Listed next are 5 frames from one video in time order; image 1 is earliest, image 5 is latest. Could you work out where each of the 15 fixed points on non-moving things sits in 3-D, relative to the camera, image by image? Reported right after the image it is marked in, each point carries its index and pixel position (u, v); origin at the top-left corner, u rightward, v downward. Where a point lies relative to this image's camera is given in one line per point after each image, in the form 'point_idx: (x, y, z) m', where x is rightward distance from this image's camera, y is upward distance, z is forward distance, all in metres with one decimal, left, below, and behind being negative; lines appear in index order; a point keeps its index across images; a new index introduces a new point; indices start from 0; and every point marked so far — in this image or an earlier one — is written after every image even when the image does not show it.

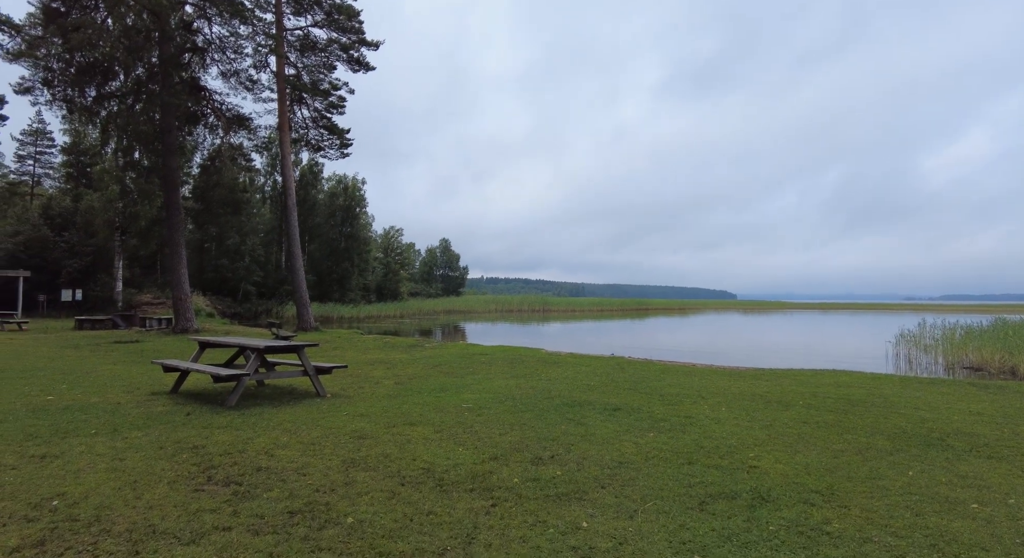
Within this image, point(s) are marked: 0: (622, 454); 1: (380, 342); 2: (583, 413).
0: (+1.1, -1.7, +5.3) m
1: (-4.5, -2.2, +18.8) m
2: (+0.9, -1.7, +7.1) m
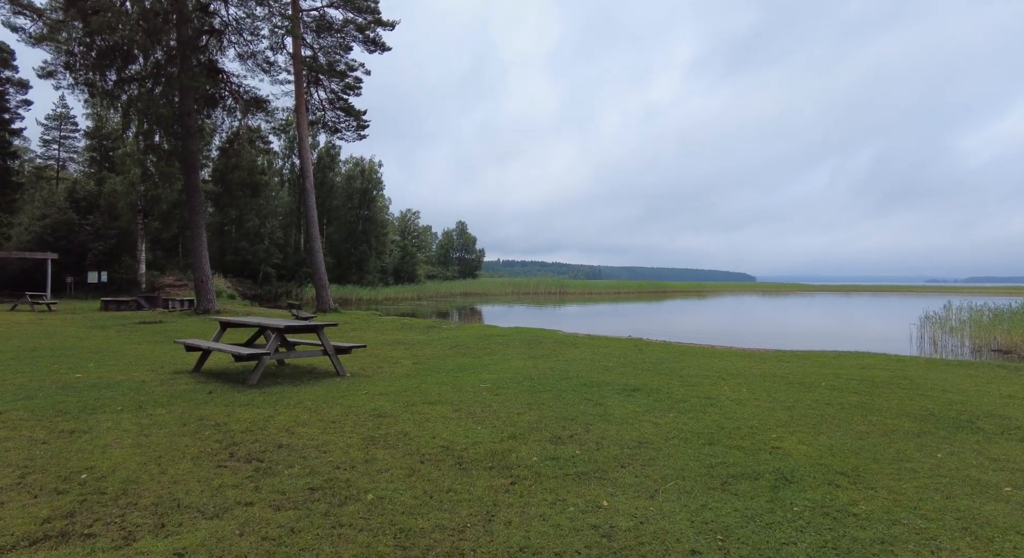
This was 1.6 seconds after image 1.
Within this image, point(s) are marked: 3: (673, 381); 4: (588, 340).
0: (+1.2, -1.5, +5.3) m
1: (-3.9, -1.5, +18.9) m
2: (+1.2, -1.5, +7.1) m
3: (+2.3, -1.5, +7.9) m
4: (+1.8, -1.5, +13.3) m
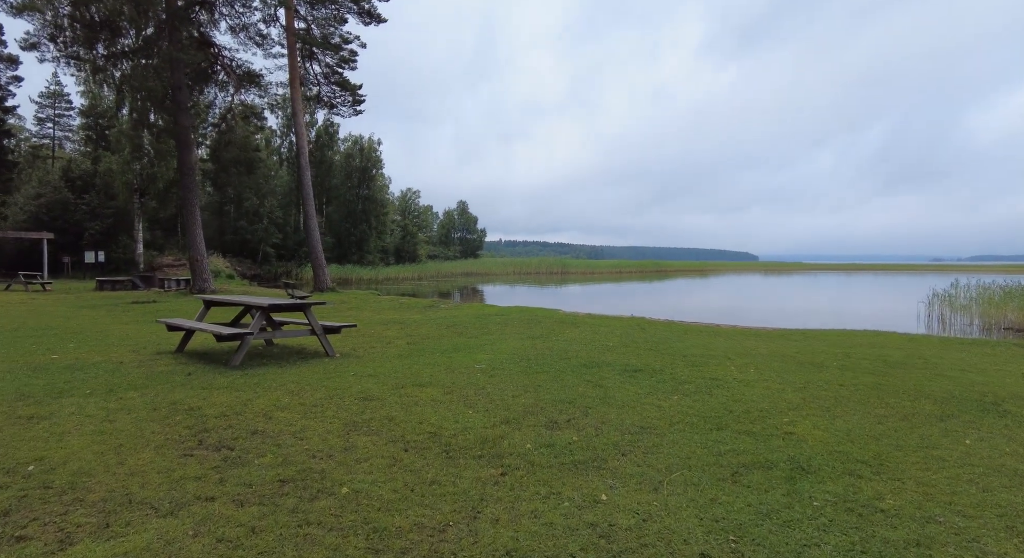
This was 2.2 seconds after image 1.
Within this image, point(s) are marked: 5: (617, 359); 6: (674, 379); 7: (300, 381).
0: (+1.2, -1.2, +4.9) m
1: (-3.9, -0.8, +18.6) m
2: (+1.1, -1.2, +6.8) m
3: (+2.3, -1.1, +7.5) m
4: (+1.8, -1.0, +13.0) m
5: (+1.4, -1.1, +7.6) m
6: (+1.9, -1.2, +6.5) m
7: (-2.4, -1.2, +6.3) m
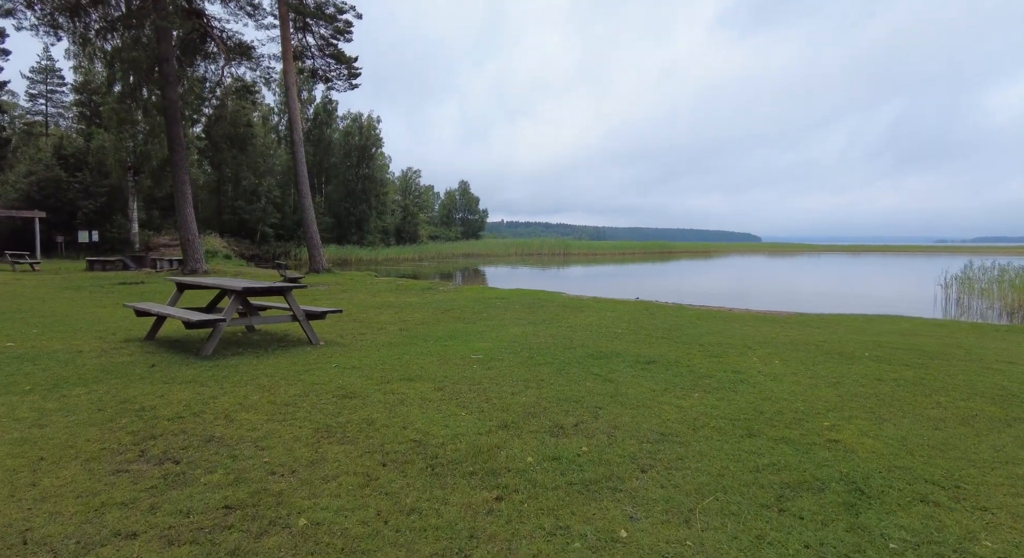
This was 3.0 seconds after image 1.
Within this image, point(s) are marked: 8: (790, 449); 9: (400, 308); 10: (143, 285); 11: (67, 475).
0: (+1.2, -1.1, +4.3) m
1: (-3.9, -0.2, +17.9) m
2: (+1.1, -1.0, +6.1) m
3: (+2.3, -0.9, +6.9) m
4: (+1.8, -0.5, +12.3) m
5: (+1.5, -0.9, +7.0) m
6: (+1.9, -1.0, +5.8) m
7: (-2.4, -1.0, +5.6) m
8: (+1.9, -1.2, +3.8) m
9: (-2.4, -0.6, +11.6) m
10: (-10.5, -0.2, +15.7) m
11: (-2.5, -1.1, +3.1) m
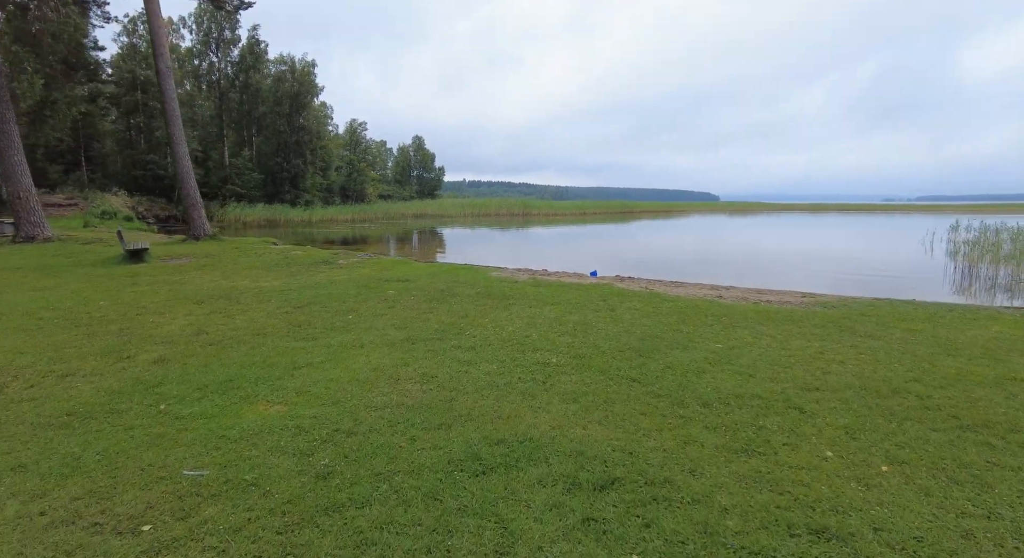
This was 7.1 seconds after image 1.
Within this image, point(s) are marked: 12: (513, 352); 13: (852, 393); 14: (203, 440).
0: (+0.2, -1.3, +0.6) m
1: (-5.8, +0.6, +13.8) m
2: (0.0, -1.0, +2.4) m
3: (+1.1, -0.9, +3.2) m
4: (+0.3, -0.1, +8.6) m
5: (+0.3, -0.9, +3.3) m
6: (+0.8, -1.1, +2.2) m
7: (-3.5, -1.1, +1.7) m
8: (+0.9, -1.4, +0.1) m
9: (-3.9, -0.3, +7.6) m
10: (-12.3, +0.4, +11.1) m
11: (-3.4, -1.4, -0.8) m
12: (0.0, -0.6, +4.9) m
13: (+2.4, -0.8, +4.0) m
14: (-1.8, -0.9, +3.2) m
